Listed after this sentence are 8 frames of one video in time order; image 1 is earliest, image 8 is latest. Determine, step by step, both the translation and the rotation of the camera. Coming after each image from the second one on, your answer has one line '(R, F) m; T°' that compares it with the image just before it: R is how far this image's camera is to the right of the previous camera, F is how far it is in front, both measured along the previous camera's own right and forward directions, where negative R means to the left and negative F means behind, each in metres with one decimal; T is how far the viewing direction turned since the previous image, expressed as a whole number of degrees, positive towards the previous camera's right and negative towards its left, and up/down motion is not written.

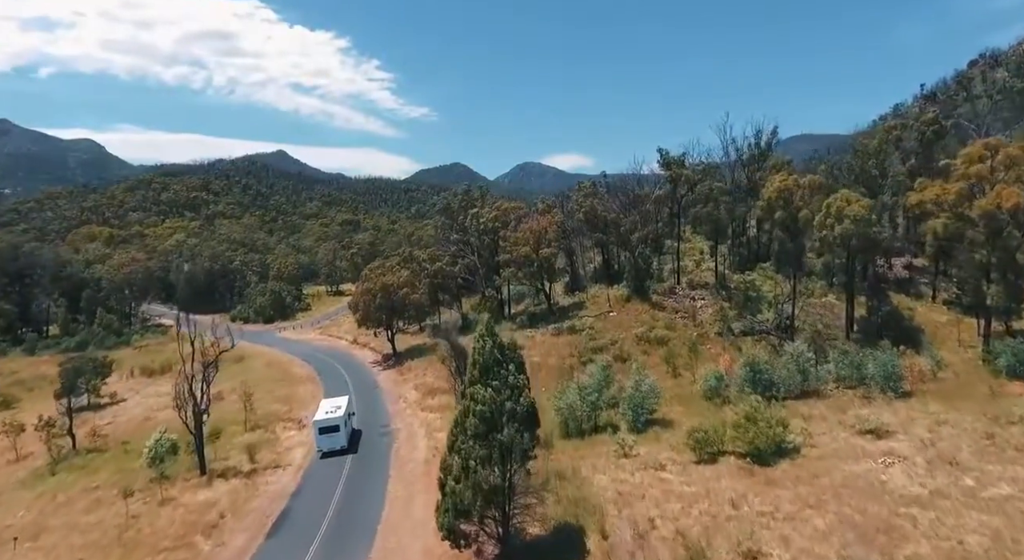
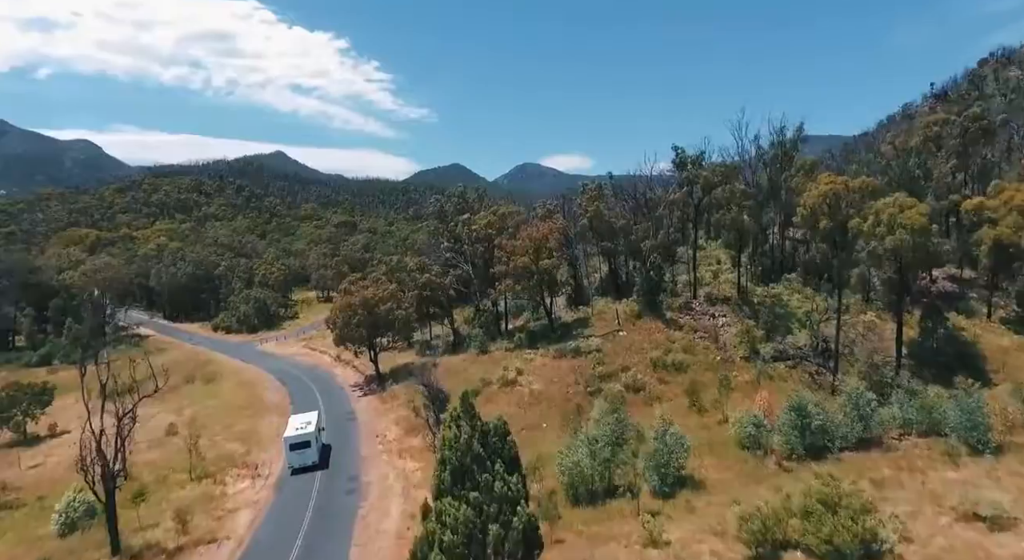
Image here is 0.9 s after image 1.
(+0.2, +6.5) m; 0°
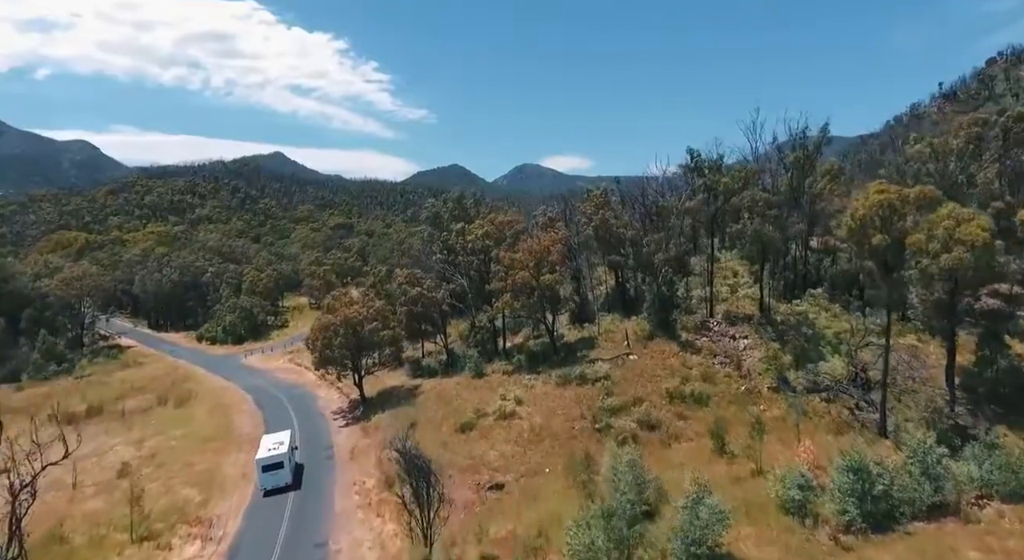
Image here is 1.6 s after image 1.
(+0.1, +5.1) m; 0°
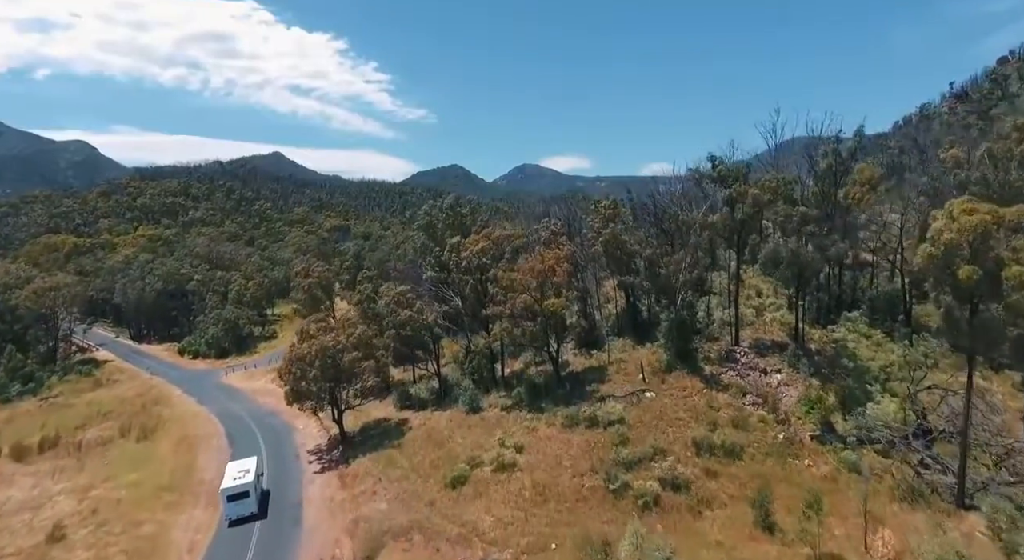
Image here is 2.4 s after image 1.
(0.0, +5.8) m; 0°
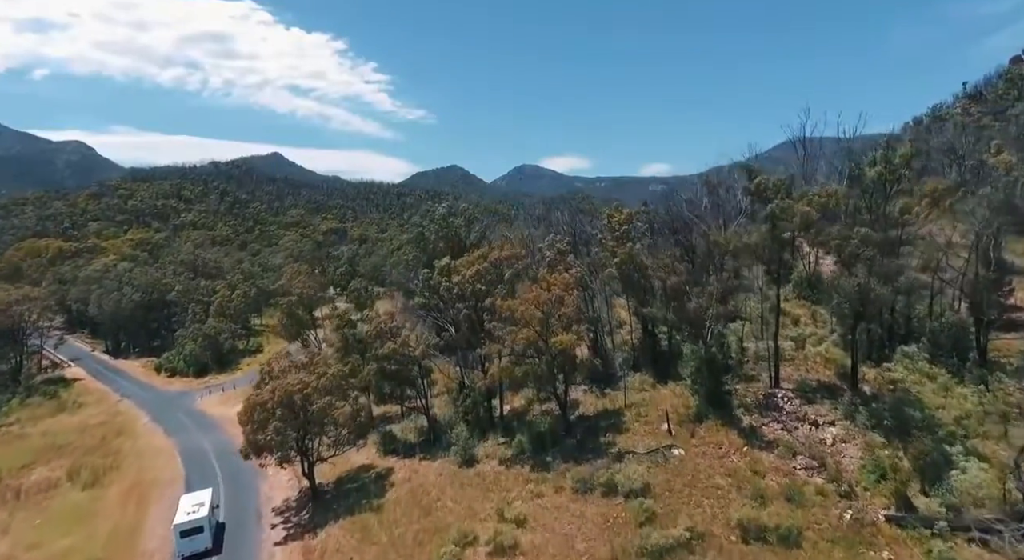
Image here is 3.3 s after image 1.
(-0.1, +6.6) m; 0°
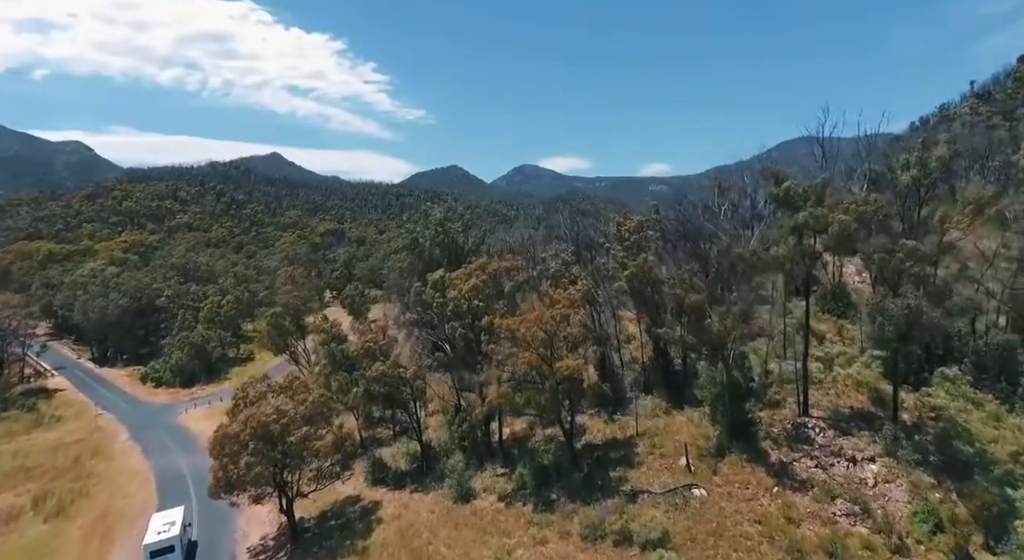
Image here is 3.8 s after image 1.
(0.0, +3.7) m; 0°
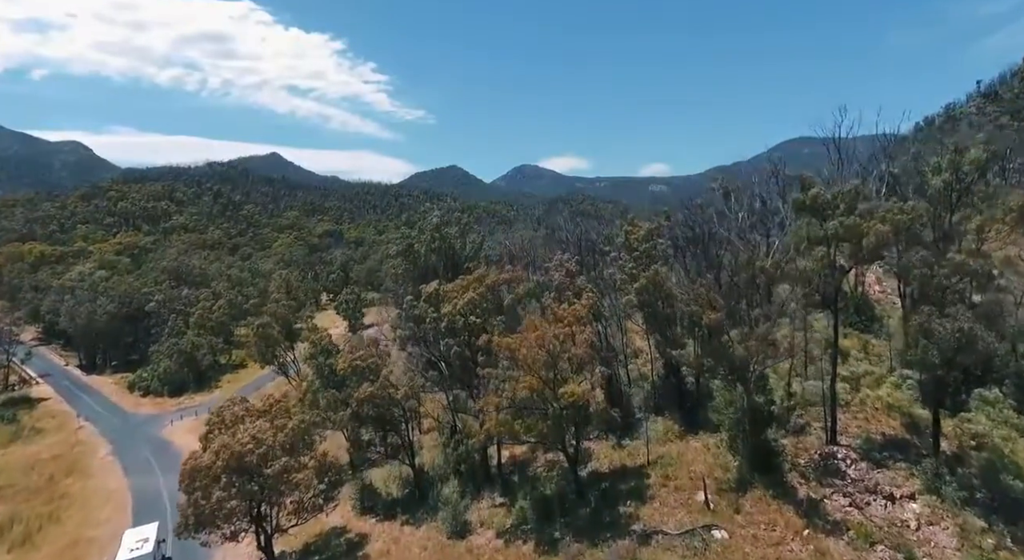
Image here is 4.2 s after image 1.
(0.0, +3.0) m; 0°
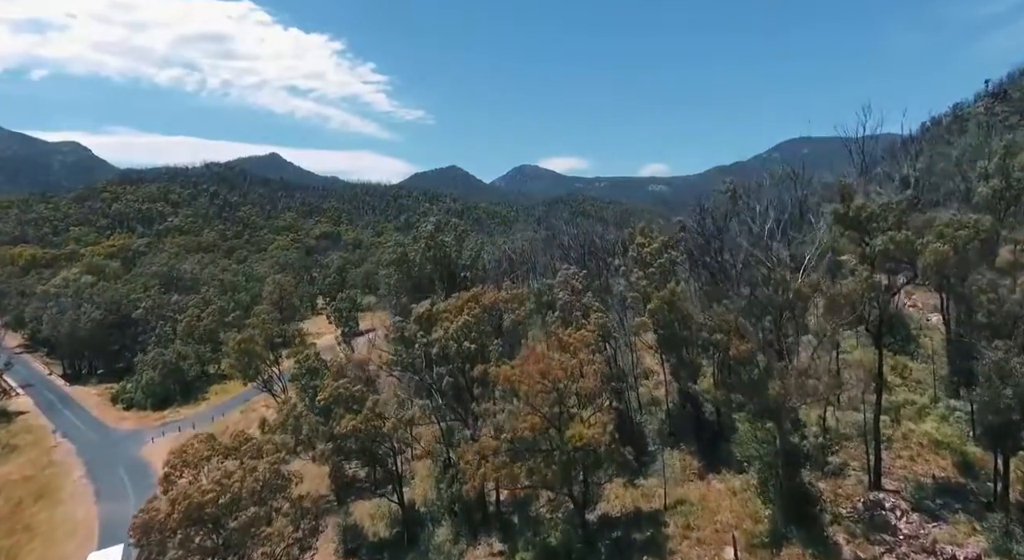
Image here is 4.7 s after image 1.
(0.0, +3.7) m; 0°
